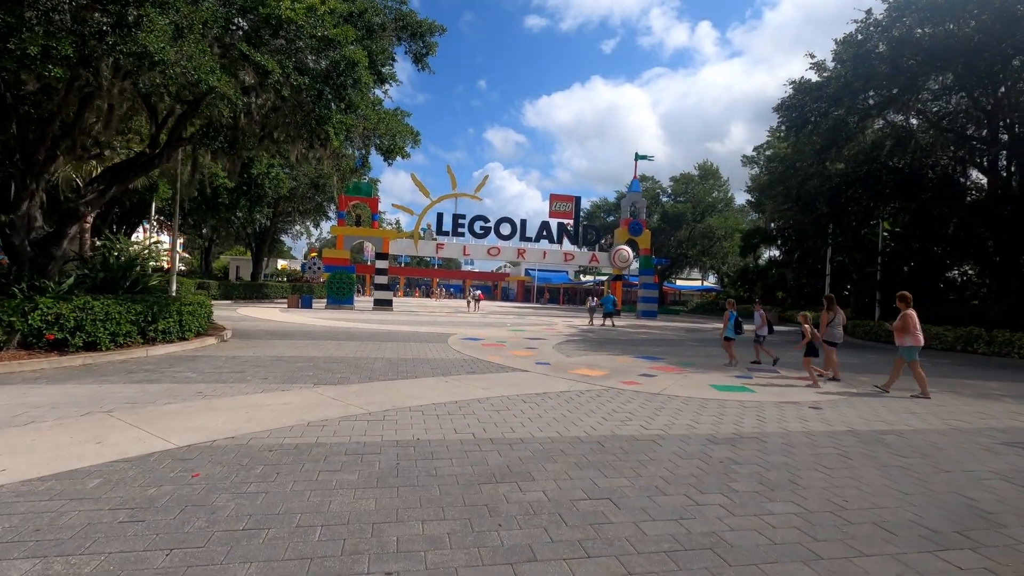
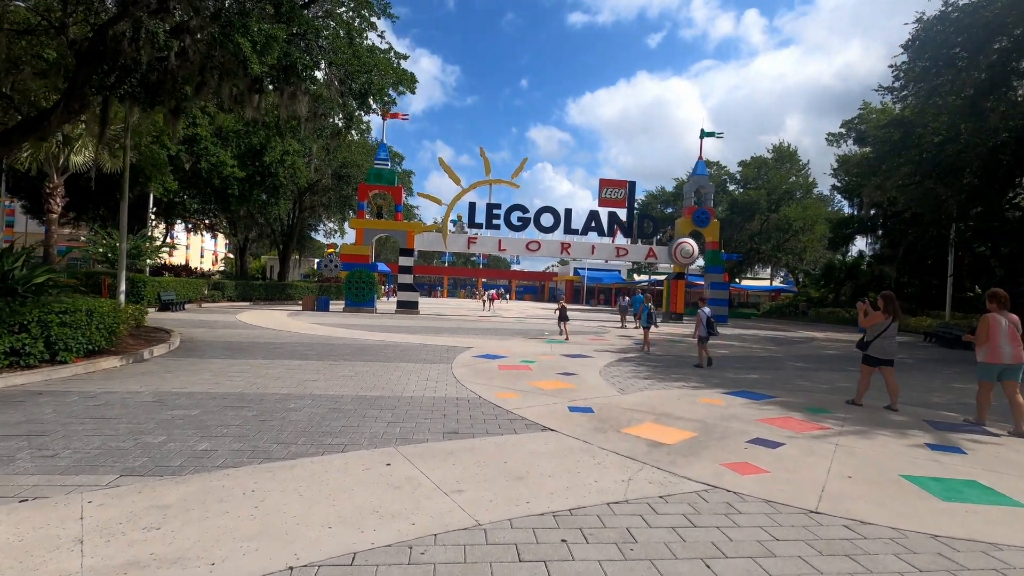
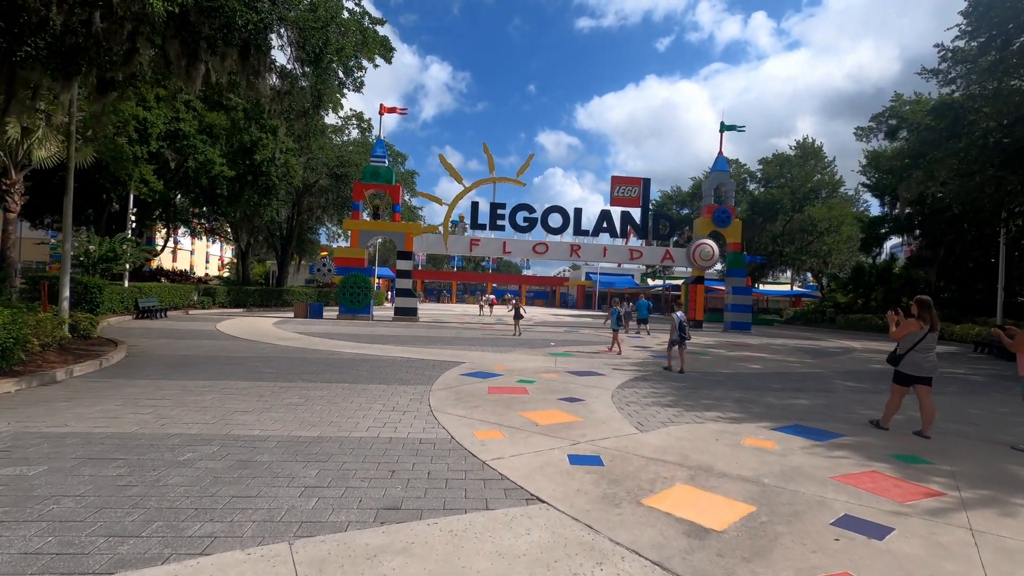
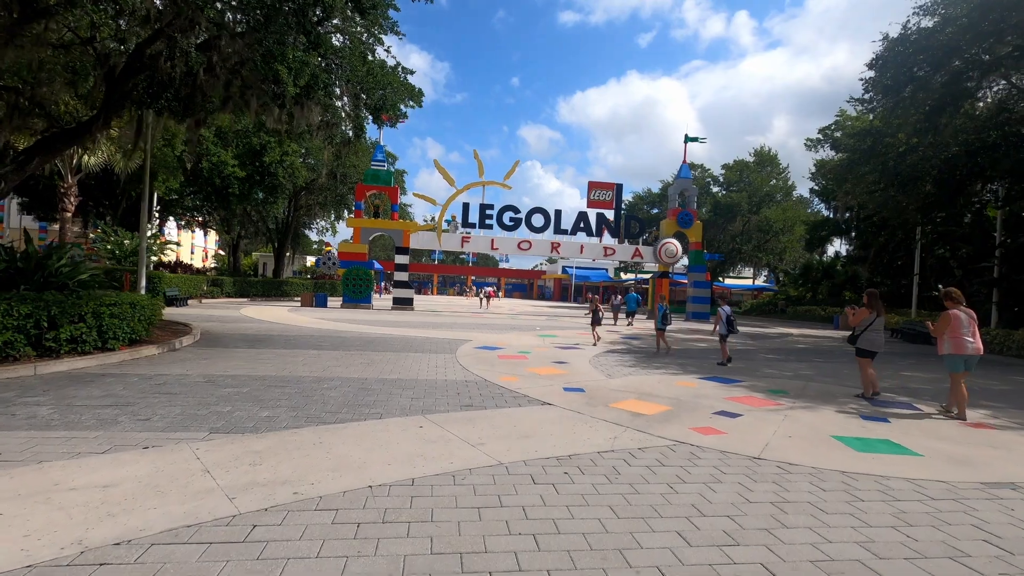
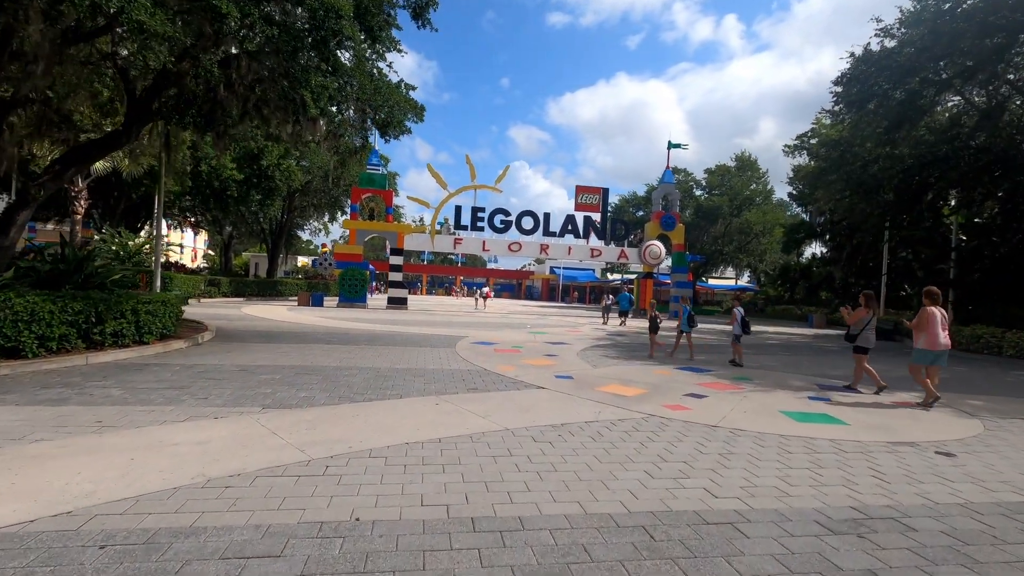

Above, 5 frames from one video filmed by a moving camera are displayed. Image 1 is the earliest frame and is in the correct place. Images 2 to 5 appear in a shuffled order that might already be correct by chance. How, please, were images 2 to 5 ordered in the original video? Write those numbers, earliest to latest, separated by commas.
5, 4, 2, 3
